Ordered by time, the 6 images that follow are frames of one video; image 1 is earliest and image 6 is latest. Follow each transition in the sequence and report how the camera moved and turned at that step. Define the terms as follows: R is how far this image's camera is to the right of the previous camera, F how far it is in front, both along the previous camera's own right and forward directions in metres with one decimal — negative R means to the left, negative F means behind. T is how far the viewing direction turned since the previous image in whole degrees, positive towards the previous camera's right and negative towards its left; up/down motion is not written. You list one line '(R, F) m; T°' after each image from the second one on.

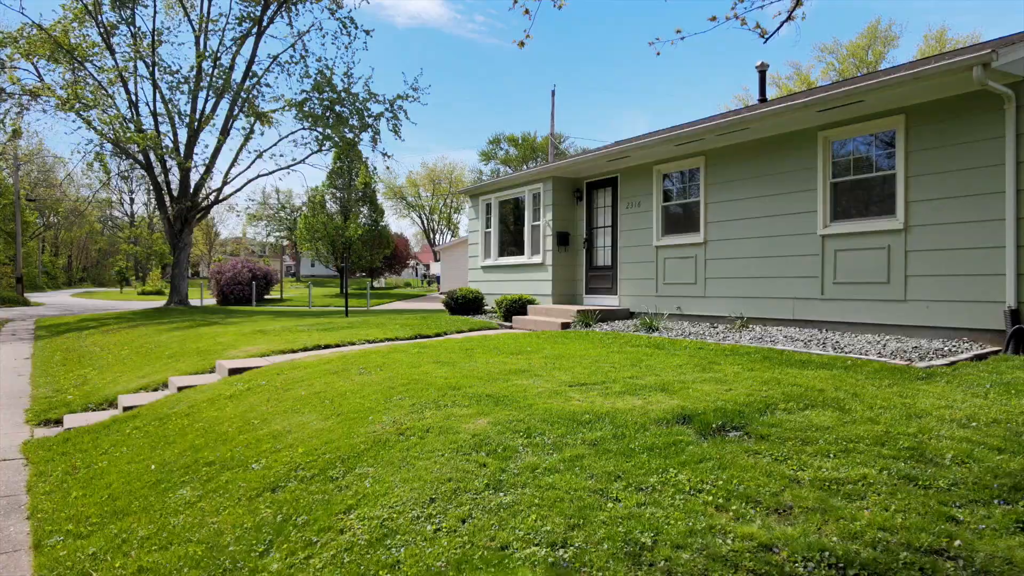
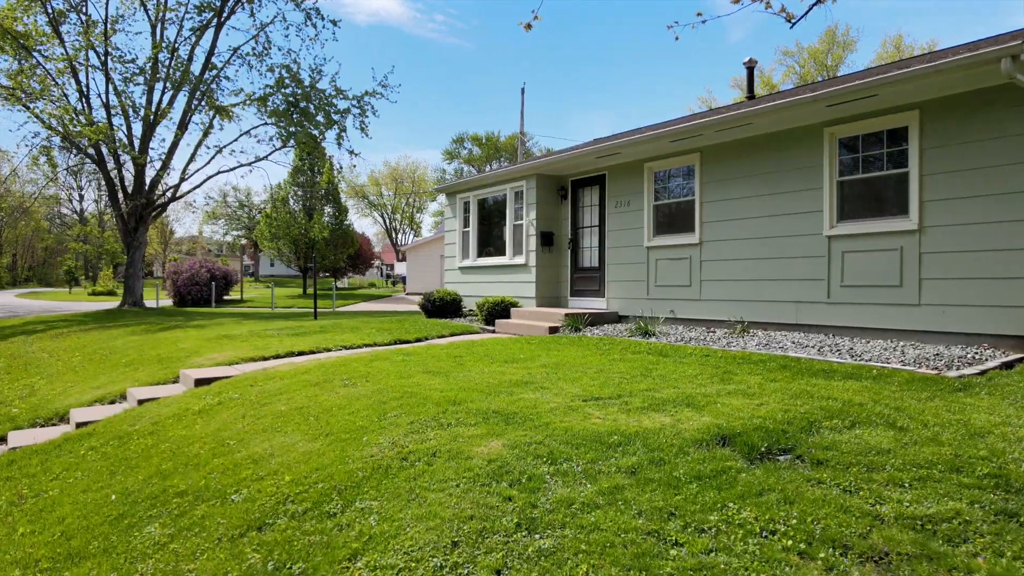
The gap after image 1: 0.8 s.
(-0.3, +0.5) m; +3°
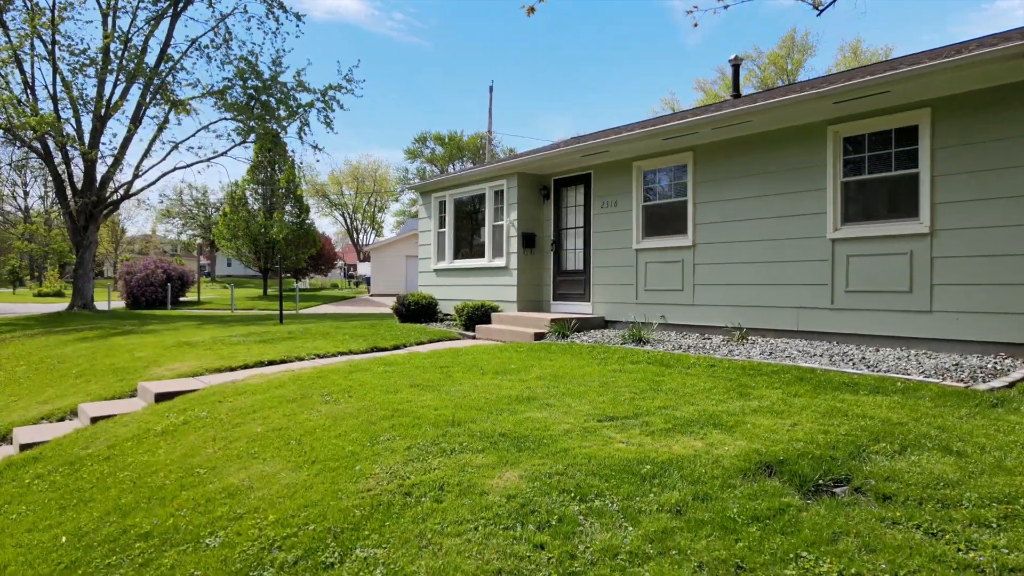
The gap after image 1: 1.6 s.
(-0.3, +0.5) m; +3°
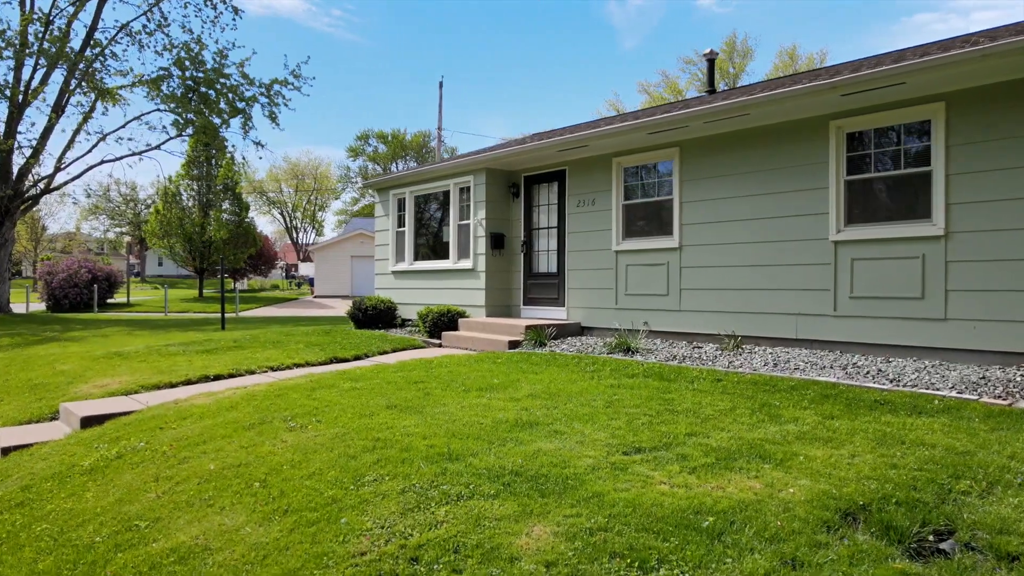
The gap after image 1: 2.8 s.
(-0.4, +0.7) m; +5°
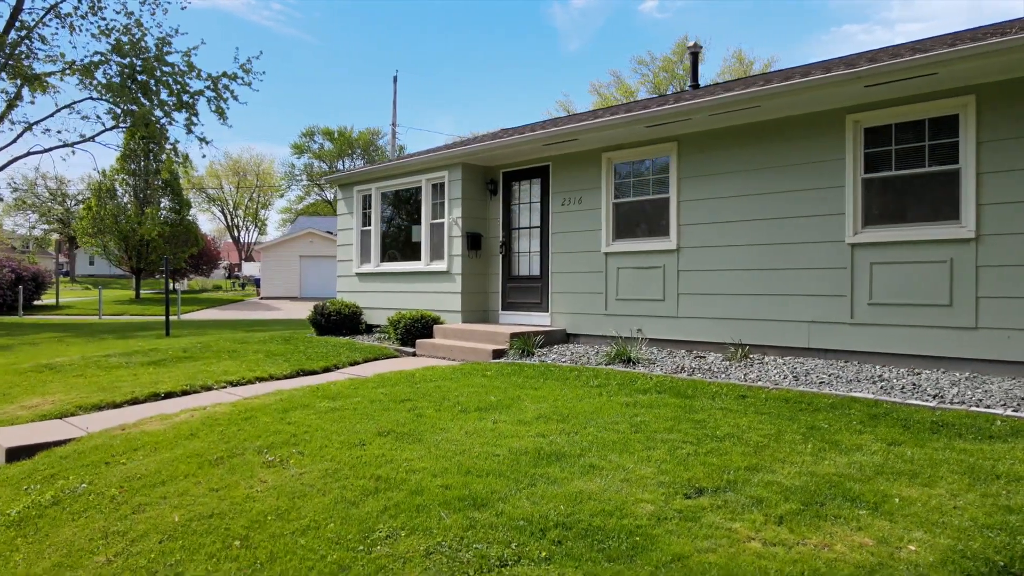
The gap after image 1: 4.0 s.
(-0.4, +0.7) m; +4°
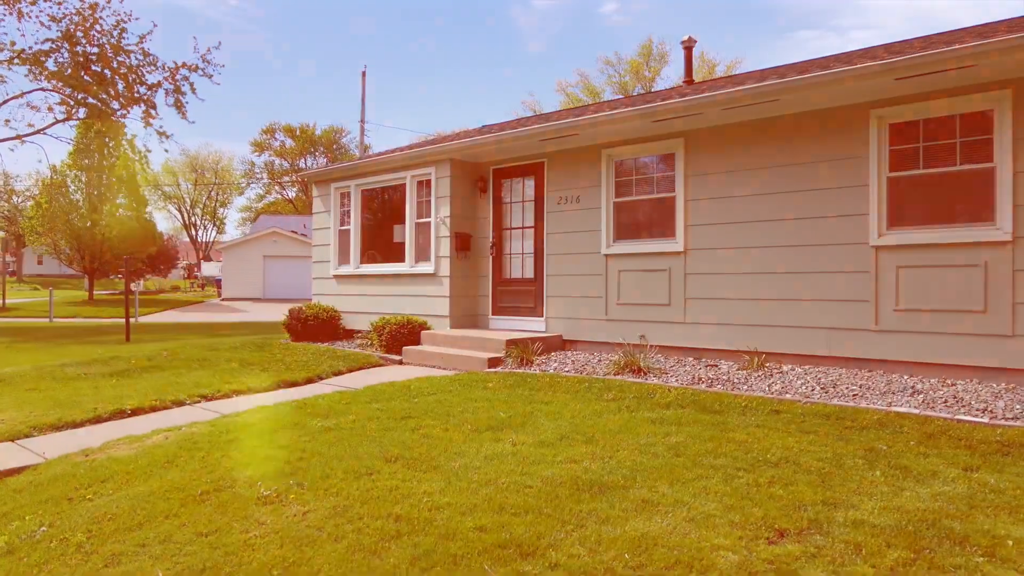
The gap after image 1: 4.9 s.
(-0.3, +0.5) m; +3°
